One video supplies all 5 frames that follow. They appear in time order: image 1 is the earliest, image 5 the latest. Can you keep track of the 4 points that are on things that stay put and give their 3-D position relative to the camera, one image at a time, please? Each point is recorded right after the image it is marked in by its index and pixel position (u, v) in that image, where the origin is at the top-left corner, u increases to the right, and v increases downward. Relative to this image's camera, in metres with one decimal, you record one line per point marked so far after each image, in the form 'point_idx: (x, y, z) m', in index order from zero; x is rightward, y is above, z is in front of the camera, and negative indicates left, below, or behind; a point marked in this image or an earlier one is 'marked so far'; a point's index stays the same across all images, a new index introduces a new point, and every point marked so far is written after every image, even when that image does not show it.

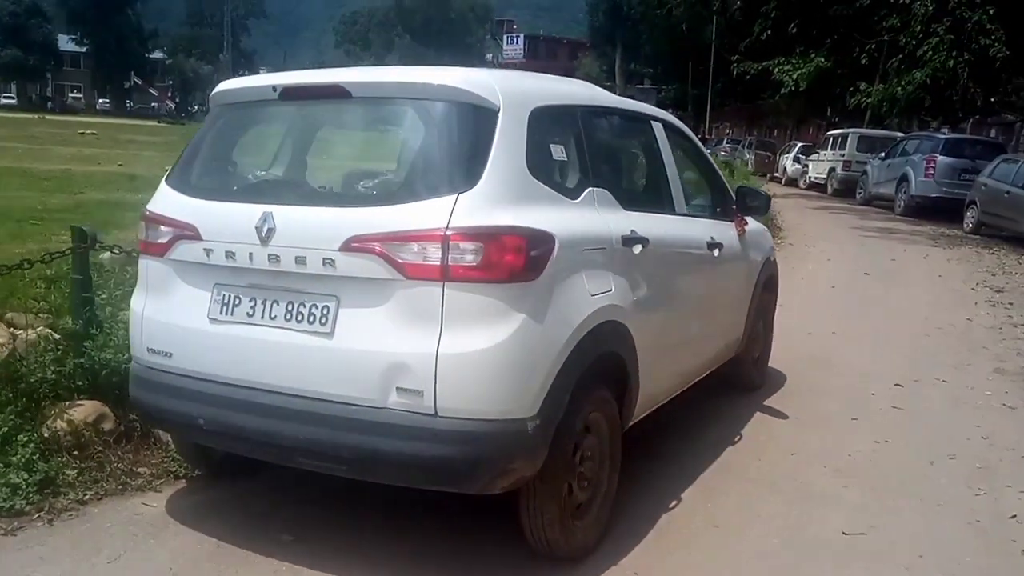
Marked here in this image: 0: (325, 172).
0: (-1.0, +0.6, +3.9) m
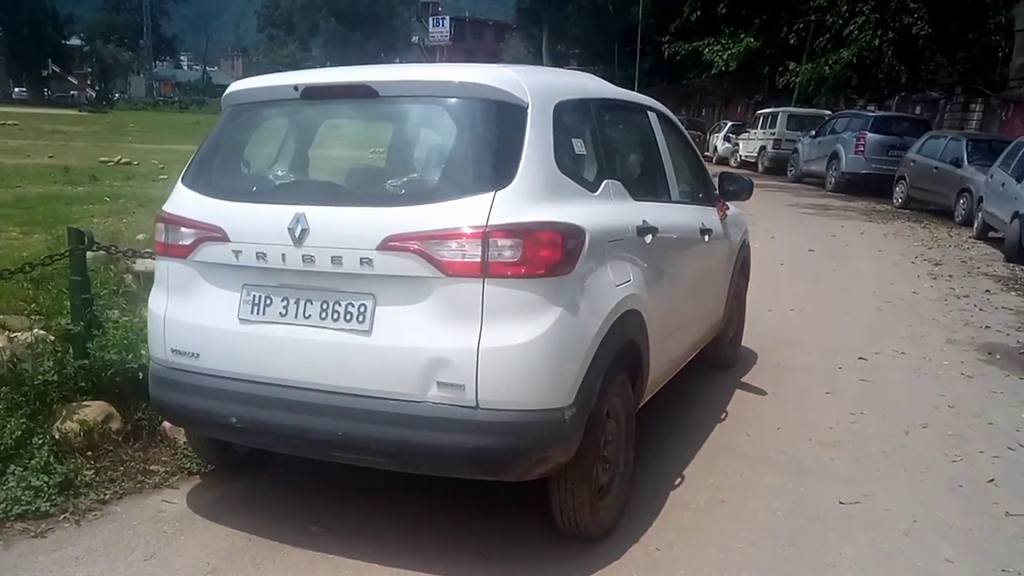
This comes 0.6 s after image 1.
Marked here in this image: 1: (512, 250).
0: (-0.9, +0.6, +3.9) m
1: (0.0, +0.2, +3.5) m
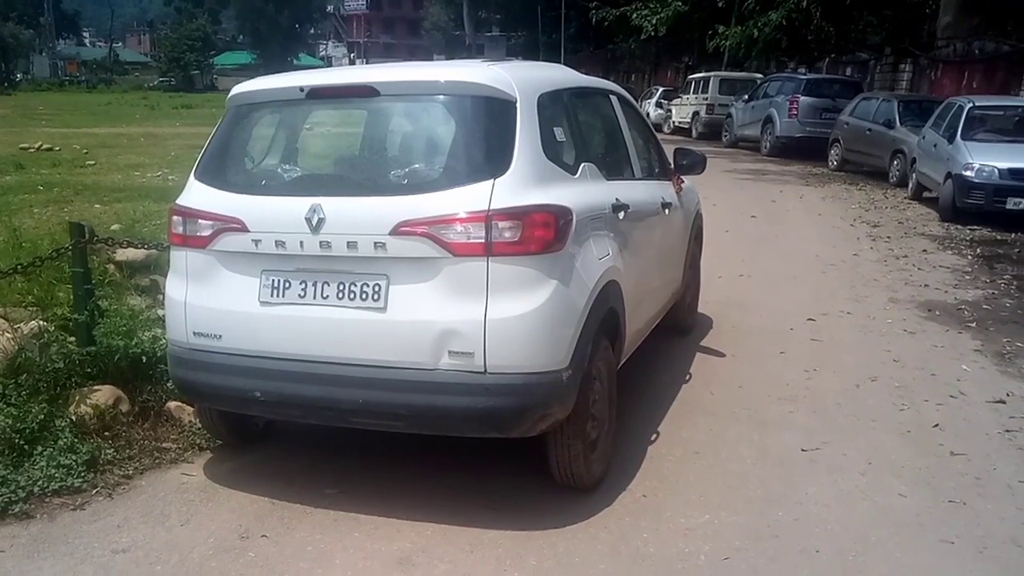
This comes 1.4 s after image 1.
0: (-0.9, +0.7, +4.3) m
1: (0.0, +0.3, +3.9) m
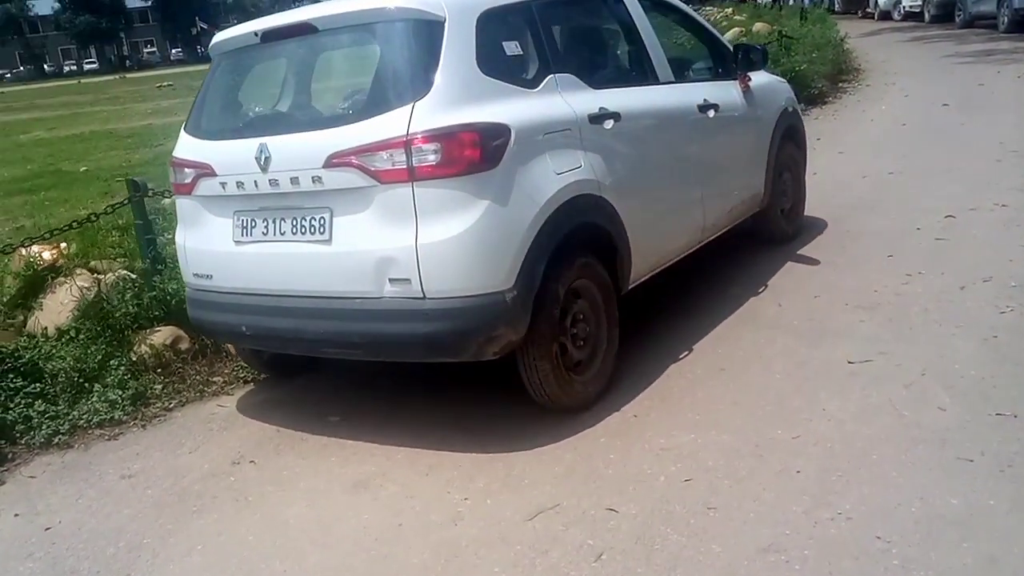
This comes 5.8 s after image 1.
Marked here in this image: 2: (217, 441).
0: (-1.2, +1.0, +4.4) m
1: (-0.3, +0.6, +3.8) m
2: (-1.6, -0.9, +4.7) m
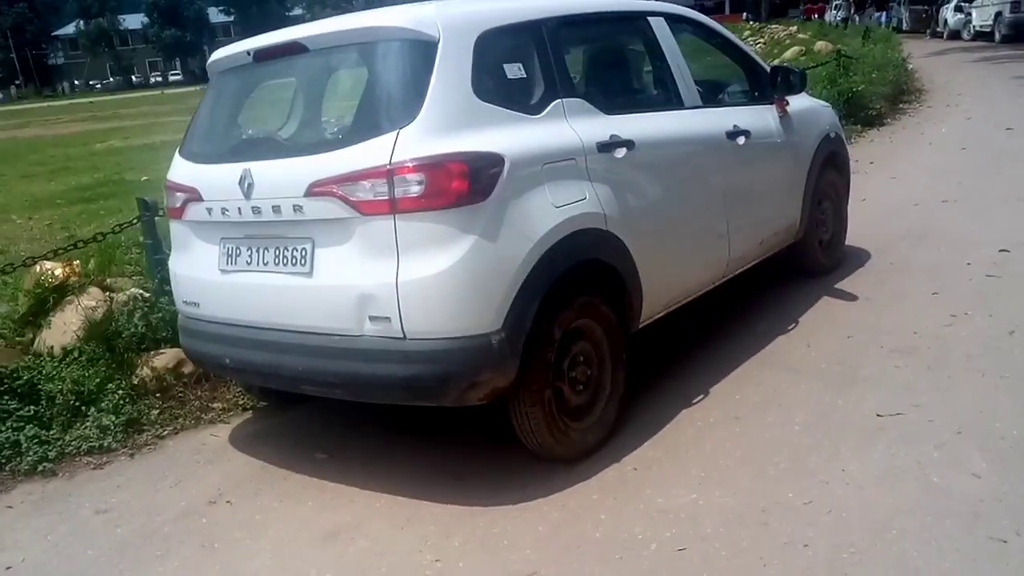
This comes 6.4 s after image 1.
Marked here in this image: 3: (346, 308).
0: (-1.2, +0.8, +4.2) m
1: (-0.4, +0.4, +3.5) m
2: (-1.7, -1.0, +4.5) m
3: (-0.7, -0.1, +3.7) m
